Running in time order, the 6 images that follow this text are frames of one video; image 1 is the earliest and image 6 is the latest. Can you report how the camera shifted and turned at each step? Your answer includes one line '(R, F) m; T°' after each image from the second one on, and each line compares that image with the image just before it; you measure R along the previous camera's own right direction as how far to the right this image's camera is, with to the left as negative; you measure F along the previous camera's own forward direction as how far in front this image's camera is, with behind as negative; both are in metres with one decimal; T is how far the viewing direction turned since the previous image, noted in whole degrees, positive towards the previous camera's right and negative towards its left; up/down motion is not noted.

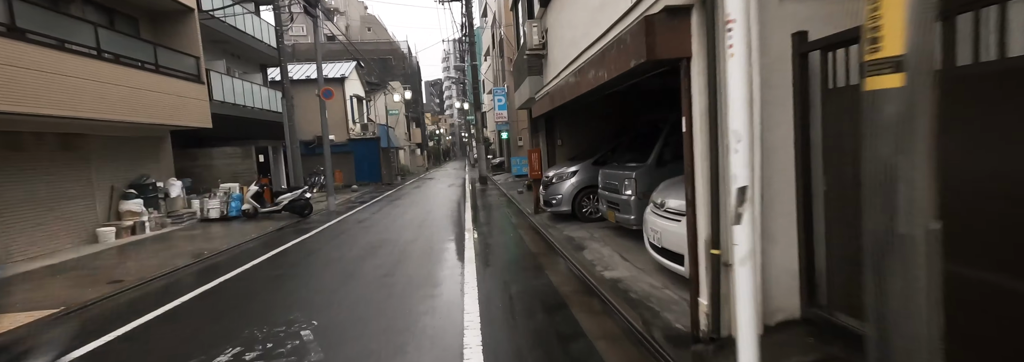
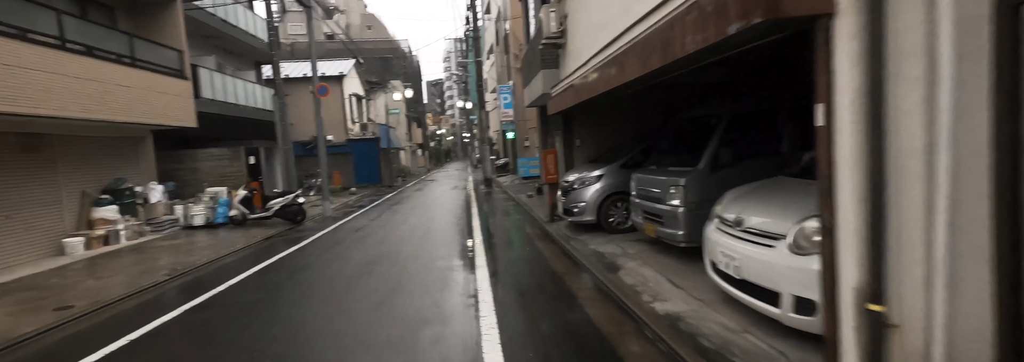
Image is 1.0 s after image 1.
(-0.3, +1.1) m; 0°
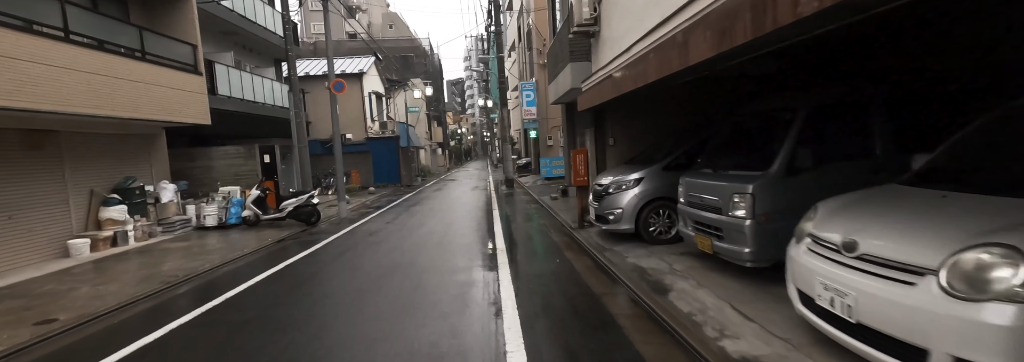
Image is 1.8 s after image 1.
(-0.1, +0.8) m; -2°
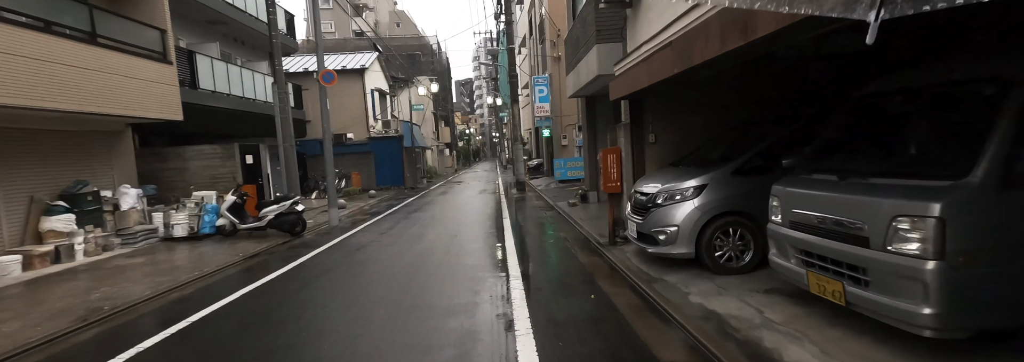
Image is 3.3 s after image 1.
(-0.1, +1.7) m; -1°
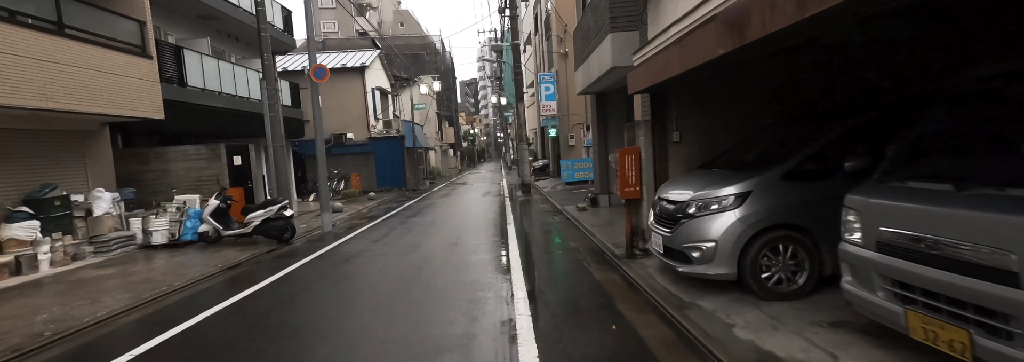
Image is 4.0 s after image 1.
(0.0, +0.8) m; -1°
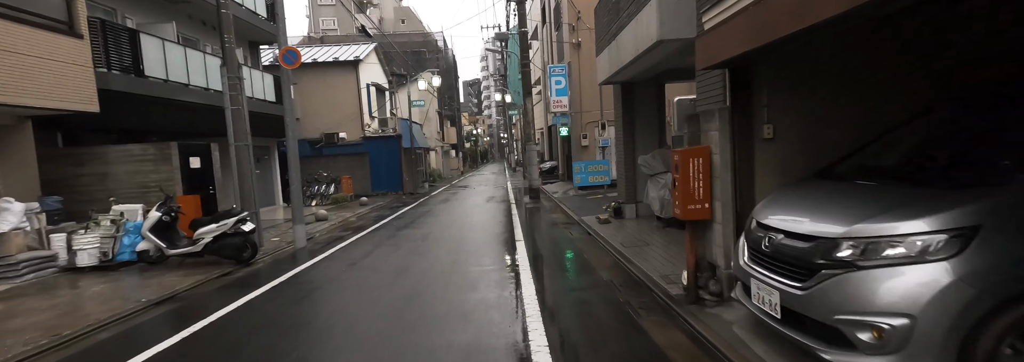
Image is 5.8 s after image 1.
(-0.1, +1.9) m; 0°
